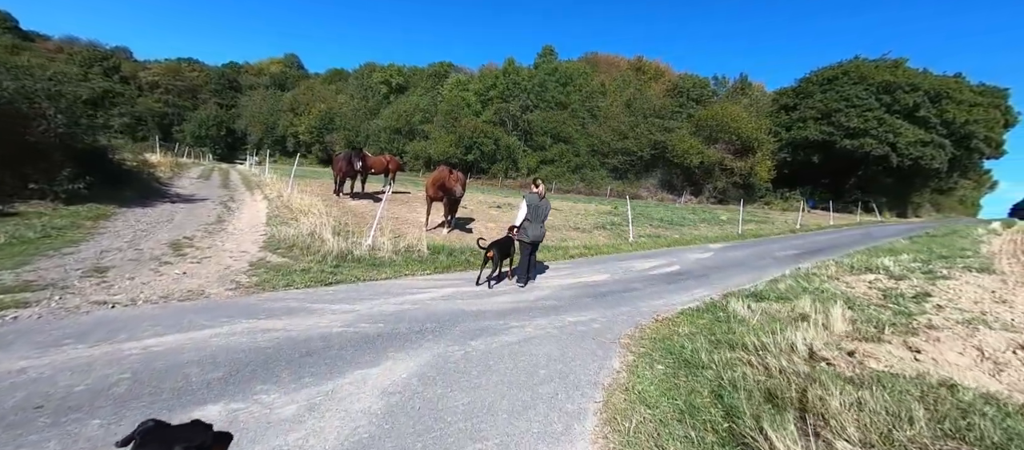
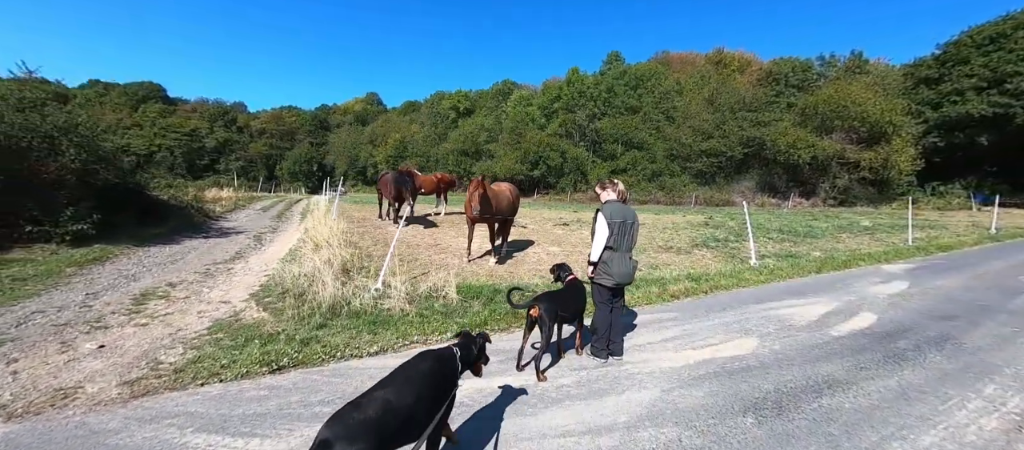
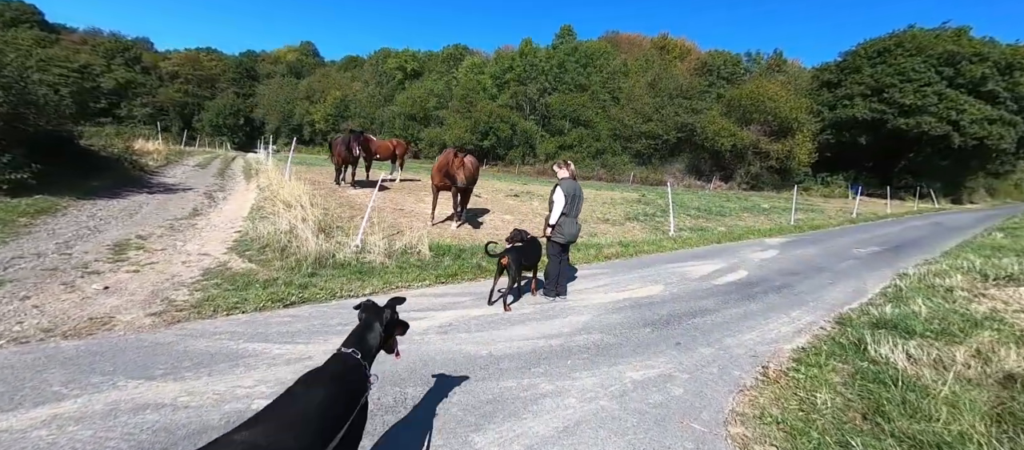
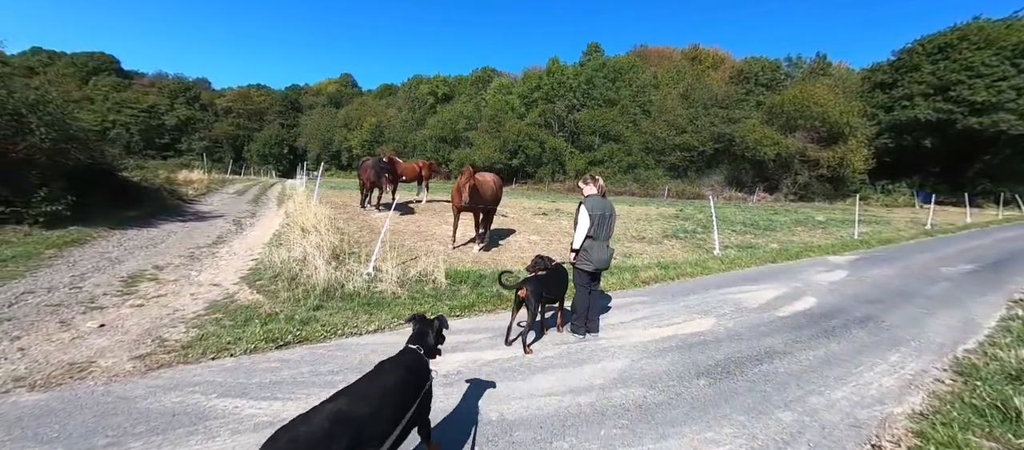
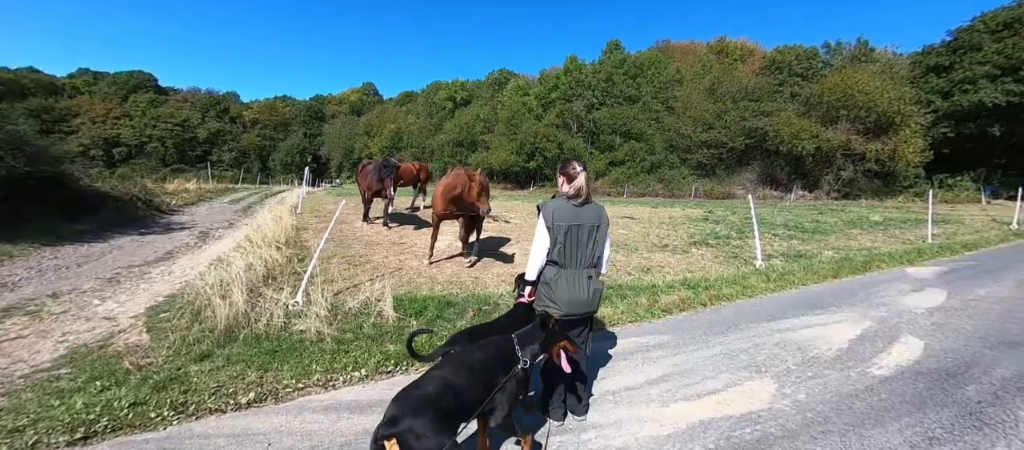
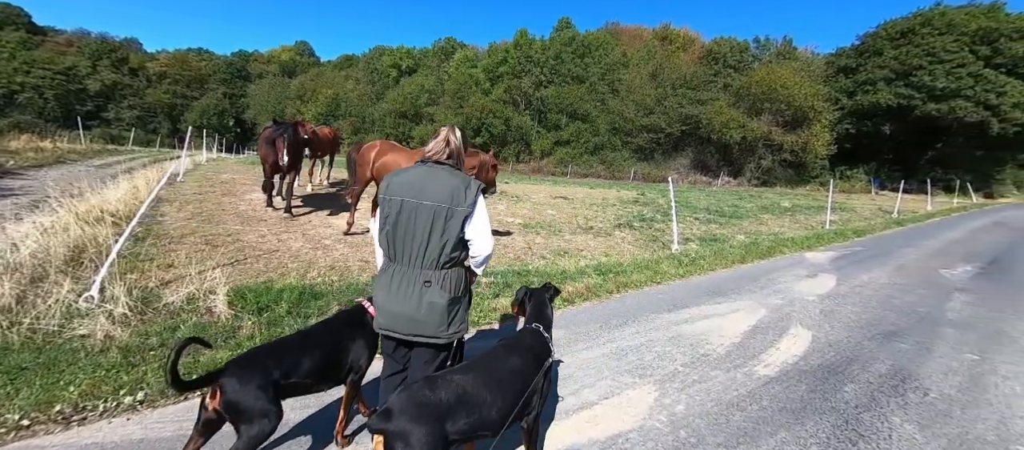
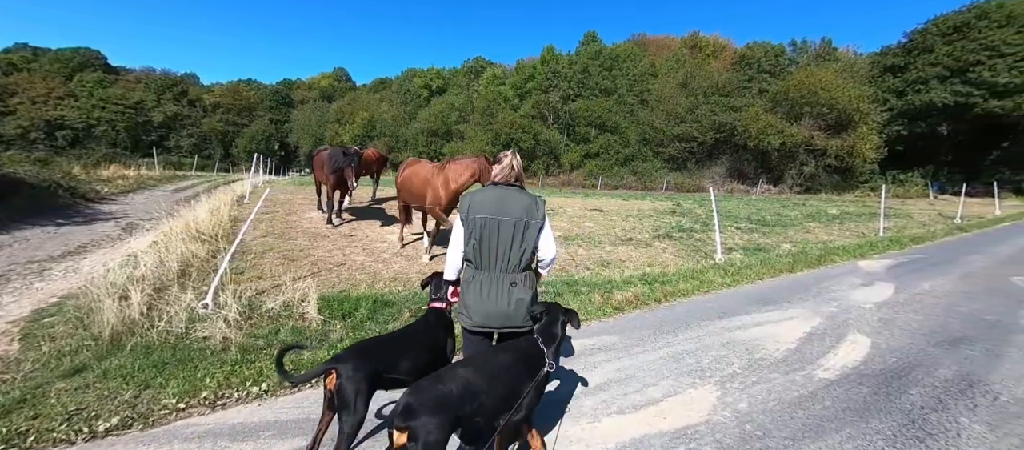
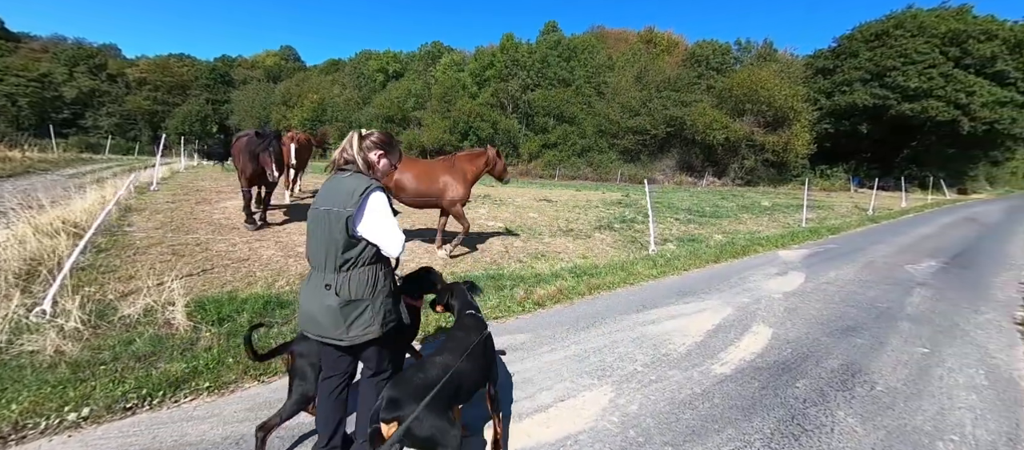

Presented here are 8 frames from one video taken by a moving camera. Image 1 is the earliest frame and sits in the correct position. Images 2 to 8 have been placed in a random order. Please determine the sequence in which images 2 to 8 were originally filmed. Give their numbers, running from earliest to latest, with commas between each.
3, 4, 2, 5, 7, 6, 8
